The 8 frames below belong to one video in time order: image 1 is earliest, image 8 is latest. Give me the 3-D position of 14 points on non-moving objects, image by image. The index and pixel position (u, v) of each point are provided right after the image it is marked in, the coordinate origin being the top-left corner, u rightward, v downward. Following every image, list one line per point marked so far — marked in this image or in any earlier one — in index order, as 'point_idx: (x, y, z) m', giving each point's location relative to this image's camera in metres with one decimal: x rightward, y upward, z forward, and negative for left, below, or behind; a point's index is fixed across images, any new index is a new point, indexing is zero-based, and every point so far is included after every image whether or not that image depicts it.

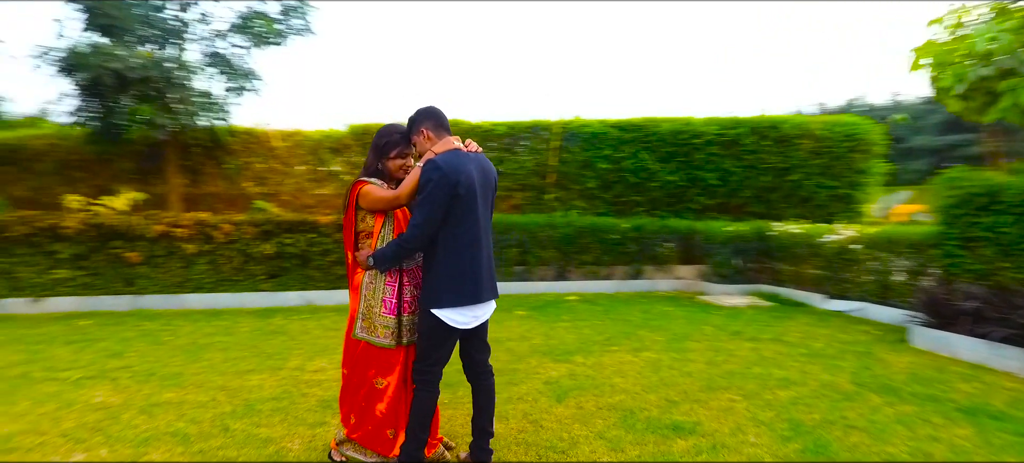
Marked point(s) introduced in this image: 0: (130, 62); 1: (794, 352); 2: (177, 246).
0: (-3.8, +1.7, +6.2) m
1: (+2.0, -0.8, +4.5) m
2: (-3.1, -0.1, +5.9) m
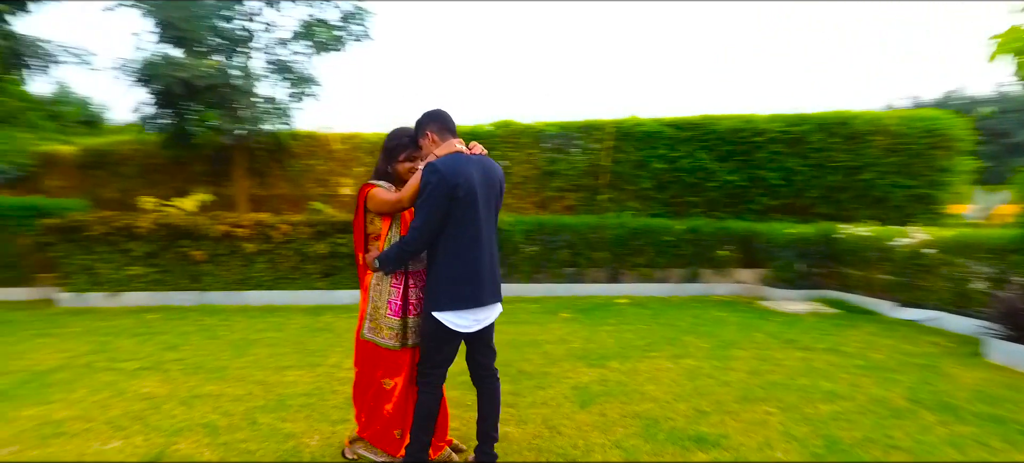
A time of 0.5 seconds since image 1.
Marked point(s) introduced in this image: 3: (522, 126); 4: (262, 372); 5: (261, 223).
0: (-3.4, +1.7, +6.6) m
1: (+2.2, -0.9, +4.2) m
2: (-2.7, -0.1, +6.2) m
3: (+0.1, +1.3, +7.8) m
4: (-1.5, -0.8, +3.8) m
5: (-2.5, +0.1, +6.2) m
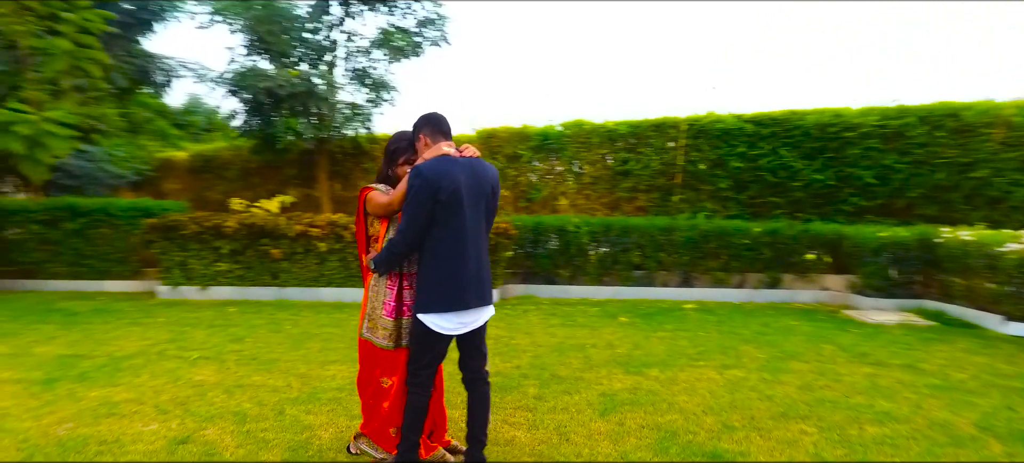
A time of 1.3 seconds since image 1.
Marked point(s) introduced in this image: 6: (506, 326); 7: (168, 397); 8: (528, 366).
0: (-2.6, +1.7, +7.1) m
1: (+2.4, -0.9, +3.8) m
2: (-2.1, -0.1, +6.6) m
3: (+1.0, +1.3, +7.7) m
4: (-1.3, -0.9, +4.0) m
5: (-1.9, +0.1, +6.6) m
6: (-0.1, -0.8, +5.3) m
7: (-1.8, -0.9, +3.4) m
8: (+0.1, -0.9, +4.1) m
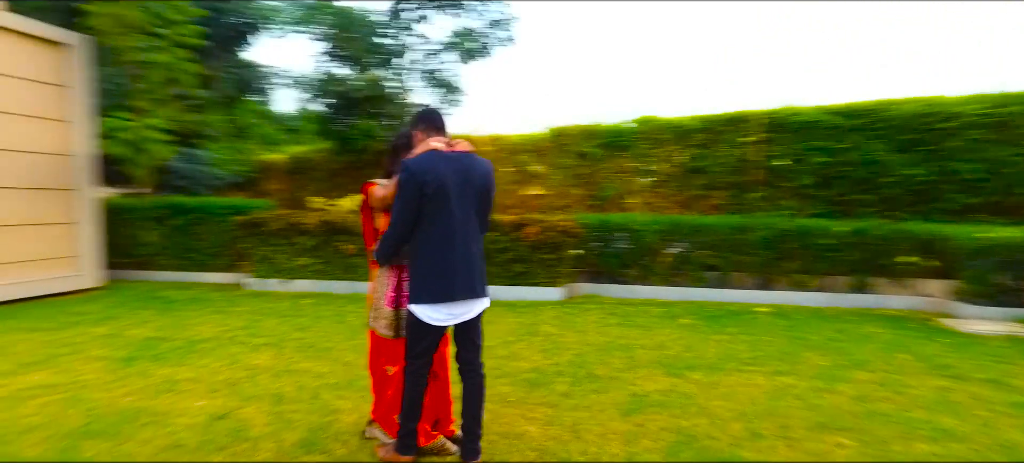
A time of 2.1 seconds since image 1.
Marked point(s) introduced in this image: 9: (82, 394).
0: (-1.9, +1.7, +7.4) m
1: (+2.6, -0.9, +3.4) m
2: (-1.4, -0.1, +6.9) m
3: (+1.8, +1.3, +7.5) m
4: (-1.0, -0.8, +4.2) m
5: (-1.2, +0.1, +6.8) m
6: (+0.4, -0.8, +5.3) m
7: (-1.7, -0.8, +3.6) m
8: (+0.3, -0.8, +4.0) m
9: (-2.2, -0.8, +3.3) m
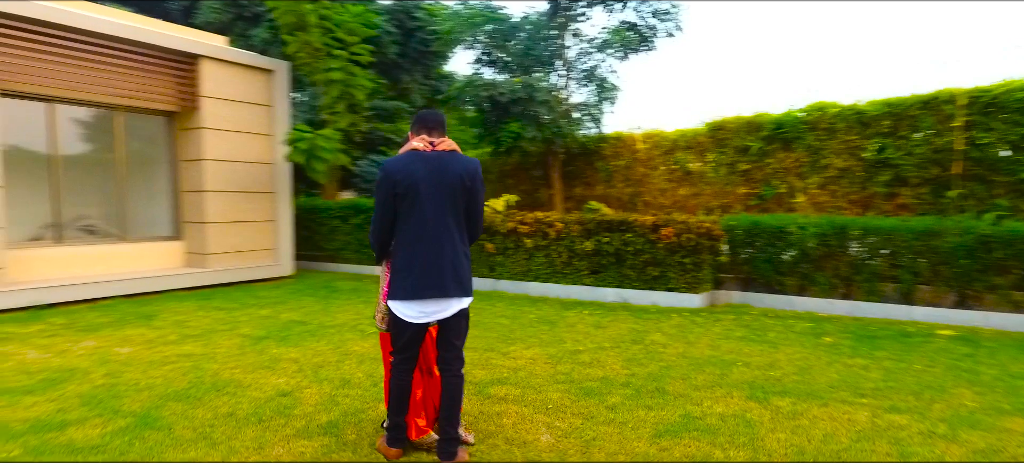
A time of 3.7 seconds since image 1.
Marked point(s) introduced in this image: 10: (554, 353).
0: (-0.1, +1.7, +7.7) m
1: (+2.7, -0.9, +2.3) m
2: (+0.1, -0.1, +7.0) m
3: (+3.4, +1.3, +6.5) m
4: (-0.5, -0.8, +4.4) m
5: (+0.3, +0.1, +6.9) m
6: (+1.3, -0.8, +4.9) m
7: (-1.2, -0.8, +4.1) m
8: (+0.8, -0.9, +3.8) m
9: (-1.9, -0.8, +3.9) m
10: (+0.3, -0.8, +4.3) m
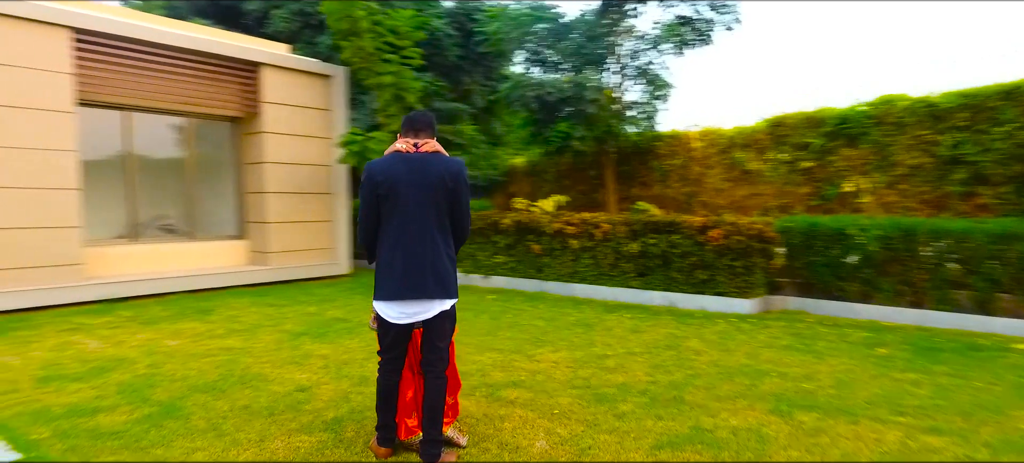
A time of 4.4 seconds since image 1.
0: (+0.5, +1.7, +7.6) m
1: (+2.6, -0.9, +2.0) m
2: (+0.6, -0.1, +6.9) m
3: (+3.8, +1.2, +6.0) m
4: (-0.3, -0.8, +4.4) m
5: (+0.8, +0.1, +6.8) m
6: (+1.5, -0.8, +4.7) m
7: (-1.1, -0.8, +4.2) m
8: (+0.9, -0.9, +3.6) m
9: (-1.8, -0.8, +4.1) m
10: (+0.5, -0.8, +4.2) m
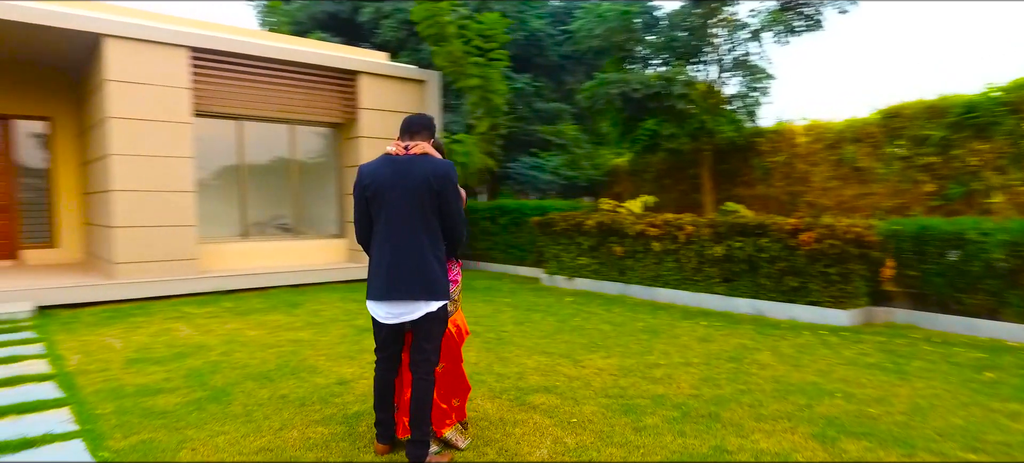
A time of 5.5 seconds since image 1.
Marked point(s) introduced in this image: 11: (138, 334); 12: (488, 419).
0: (+1.5, +1.7, +7.4) m
1: (+2.4, -1.0, +1.4) m
2: (+1.5, -0.1, +6.6) m
3: (+4.4, +1.2, +5.1) m
4: (+0.1, -0.8, +4.4) m
5: (+1.6, +0.1, +6.5) m
6: (+1.9, -0.8, +4.3) m
7: (-0.8, -0.8, +4.3) m
8: (+1.0, -0.9, +3.4) m
9: (-1.4, -0.8, +4.4) m
10: (+0.8, -0.8, +4.1) m
11: (-2.8, -0.8, +4.7) m
12: (-0.1, -0.9, +3.0) m
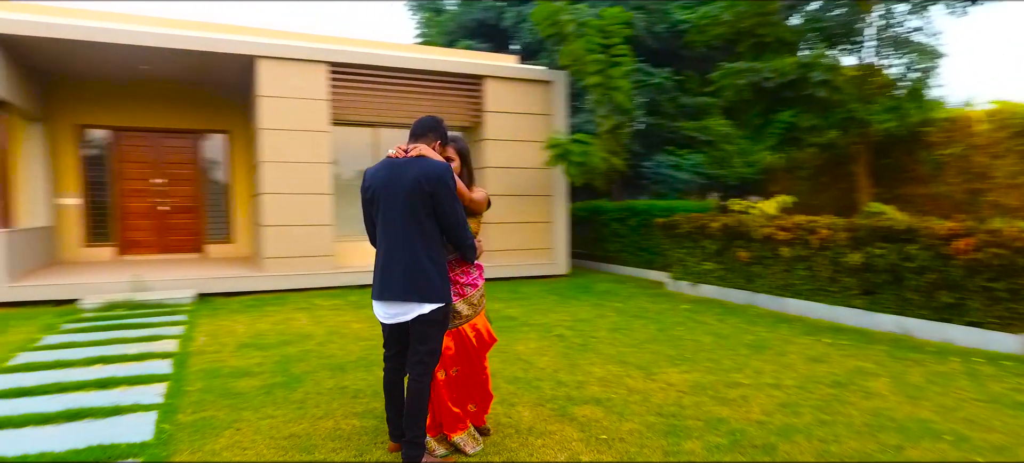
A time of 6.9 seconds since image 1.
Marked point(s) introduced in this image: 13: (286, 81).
0: (+2.8, +1.7, +6.7) m
1: (+2.0, -1.0, +0.7) m
2: (+2.5, -0.2, +6.0) m
3: (+4.9, +1.1, +3.7) m
4: (+0.6, -0.8, +4.2) m
5: (+2.6, 0.0, +5.8) m
6: (+2.3, -0.9, +3.6) m
7: (-0.3, -0.8, +4.3) m
8: (+1.2, -0.9, +2.9) m
9: (-0.9, -0.8, +4.6) m
10: (+1.1, -0.9, +3.7) m
11: (-2.1, -0.7, +5.3) m
12: (0.0, -0.9, +2.9) m
13: (-2.5, +1.6, +6.9) m
